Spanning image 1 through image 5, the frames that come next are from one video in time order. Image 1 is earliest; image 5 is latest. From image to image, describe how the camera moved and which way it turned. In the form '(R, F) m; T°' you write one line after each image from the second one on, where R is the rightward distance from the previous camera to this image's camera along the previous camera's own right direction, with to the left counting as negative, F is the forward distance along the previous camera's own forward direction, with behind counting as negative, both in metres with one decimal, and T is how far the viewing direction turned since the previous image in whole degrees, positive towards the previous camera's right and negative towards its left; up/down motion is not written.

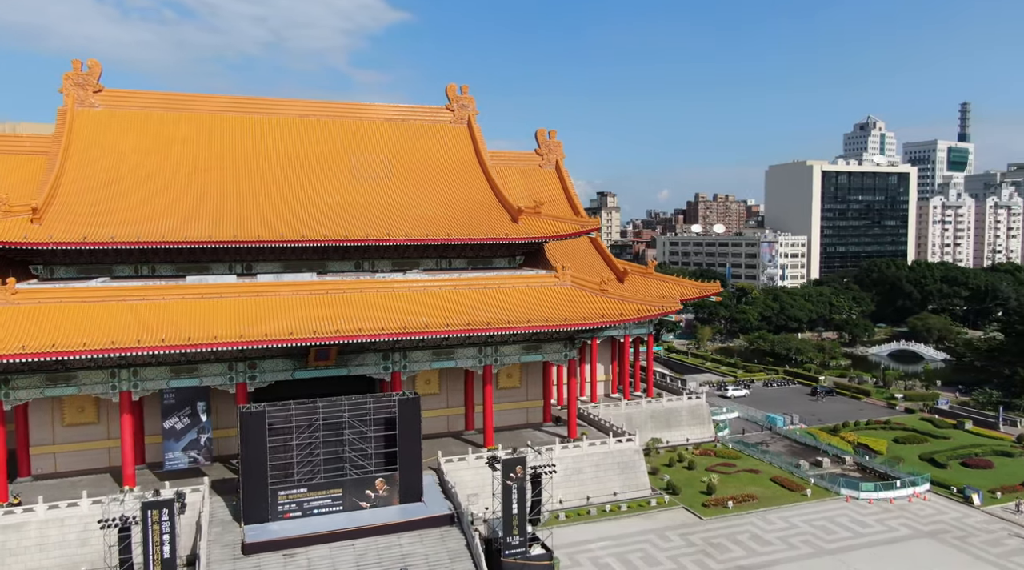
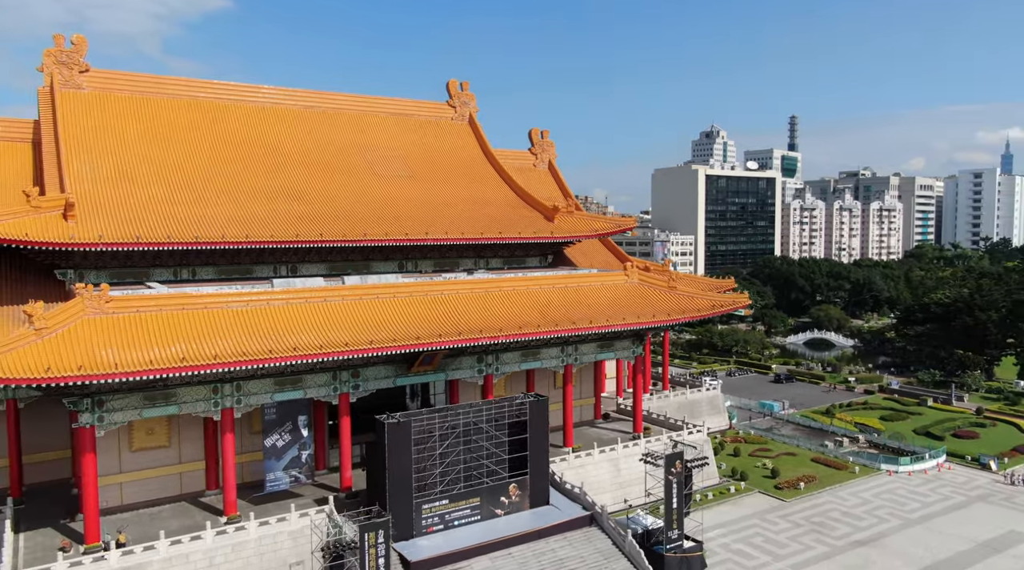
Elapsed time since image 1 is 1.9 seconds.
(-9.8, +1.4) m; +14°
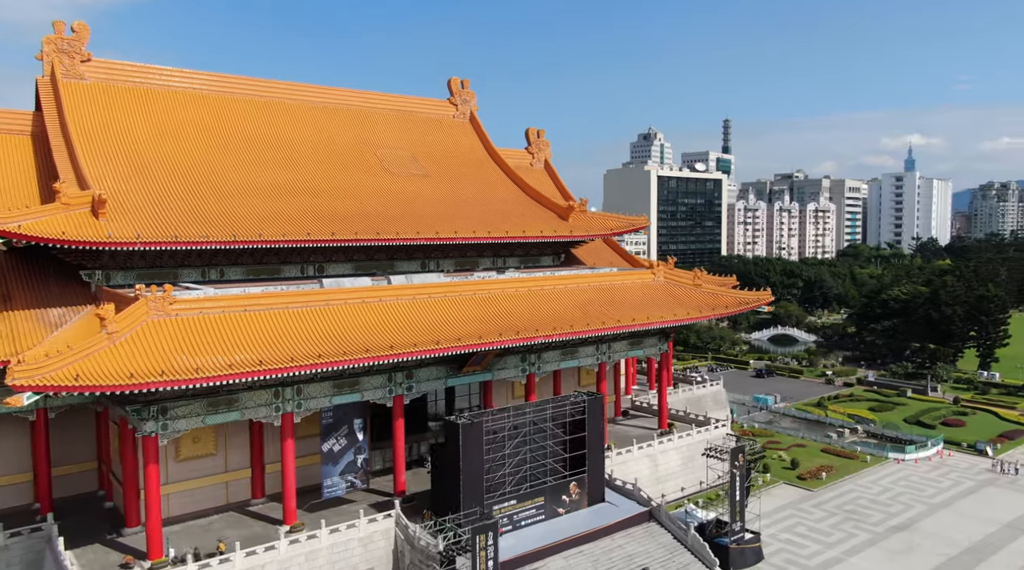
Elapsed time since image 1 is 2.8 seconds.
(-4.2, +0.4) m; +6°
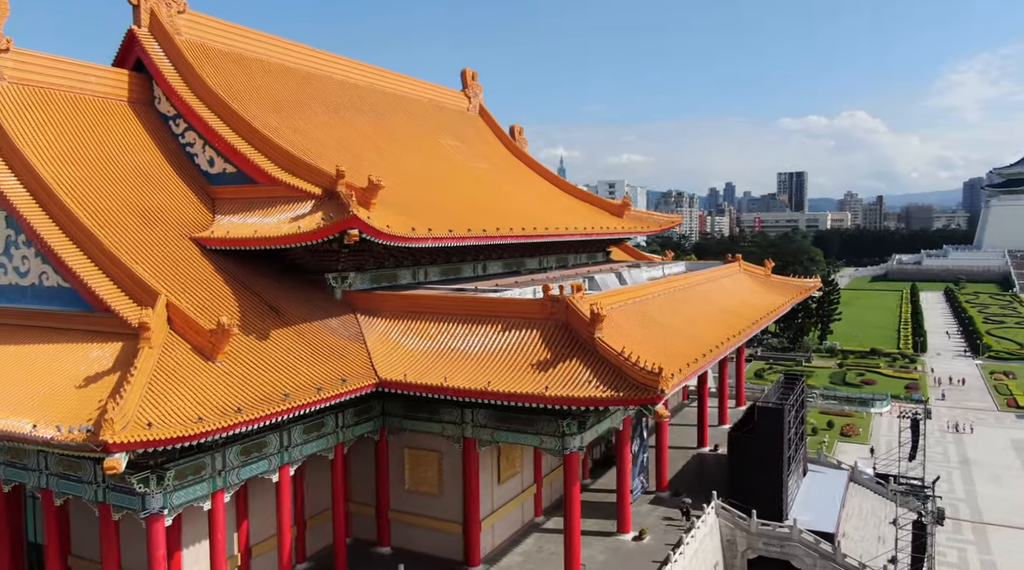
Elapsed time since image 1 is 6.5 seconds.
(-17.5, +4.7) m; +26°
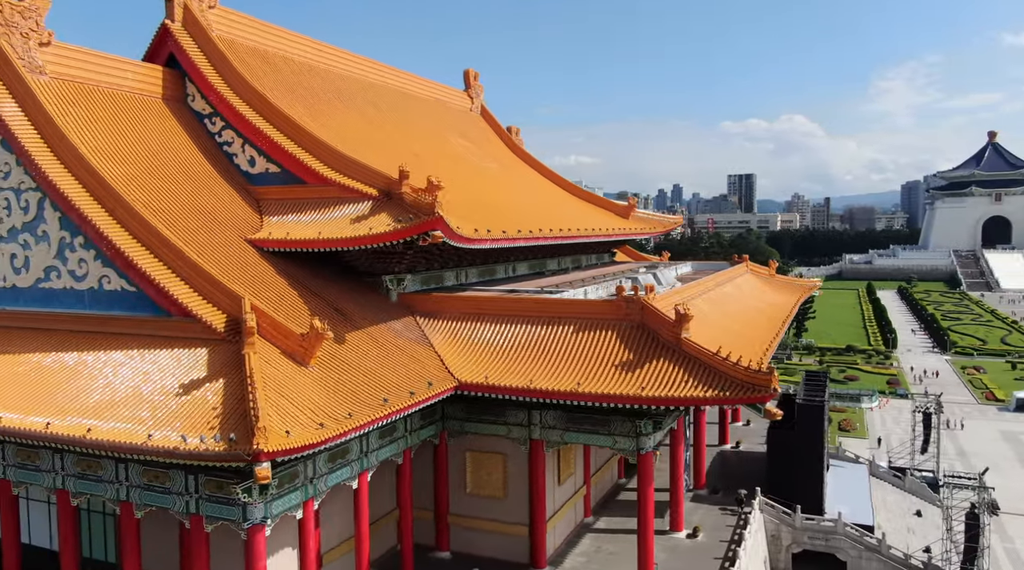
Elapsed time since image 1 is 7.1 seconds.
(-2.8, +0.2) m; +4°
